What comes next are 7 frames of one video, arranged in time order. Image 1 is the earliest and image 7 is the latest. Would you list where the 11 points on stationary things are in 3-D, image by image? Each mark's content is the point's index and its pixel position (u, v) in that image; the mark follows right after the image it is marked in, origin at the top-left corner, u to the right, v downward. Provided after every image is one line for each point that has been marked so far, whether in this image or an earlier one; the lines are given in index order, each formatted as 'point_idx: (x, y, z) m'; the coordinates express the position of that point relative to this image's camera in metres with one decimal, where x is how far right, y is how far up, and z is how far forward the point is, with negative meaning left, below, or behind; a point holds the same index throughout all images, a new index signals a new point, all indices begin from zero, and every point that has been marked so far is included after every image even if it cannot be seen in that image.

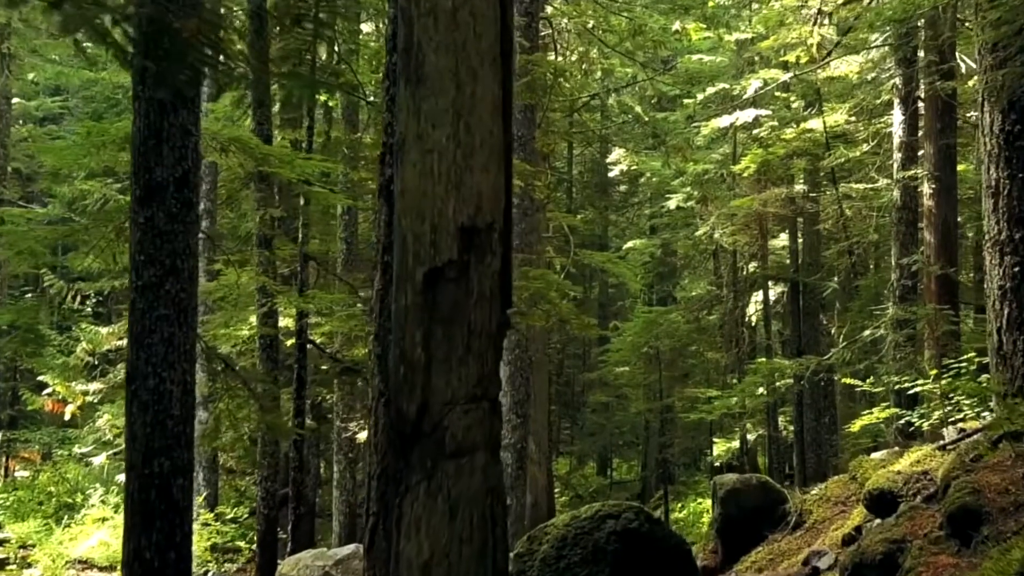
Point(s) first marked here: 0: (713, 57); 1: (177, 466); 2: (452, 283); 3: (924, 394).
0: (+4.6, +5.2, +19.1) m
1: (-2.2, -1.2, +5.5) m
2: (-0.2, 0.0, +2.9) m
3: (+5.0, -1.3, +10.1) m
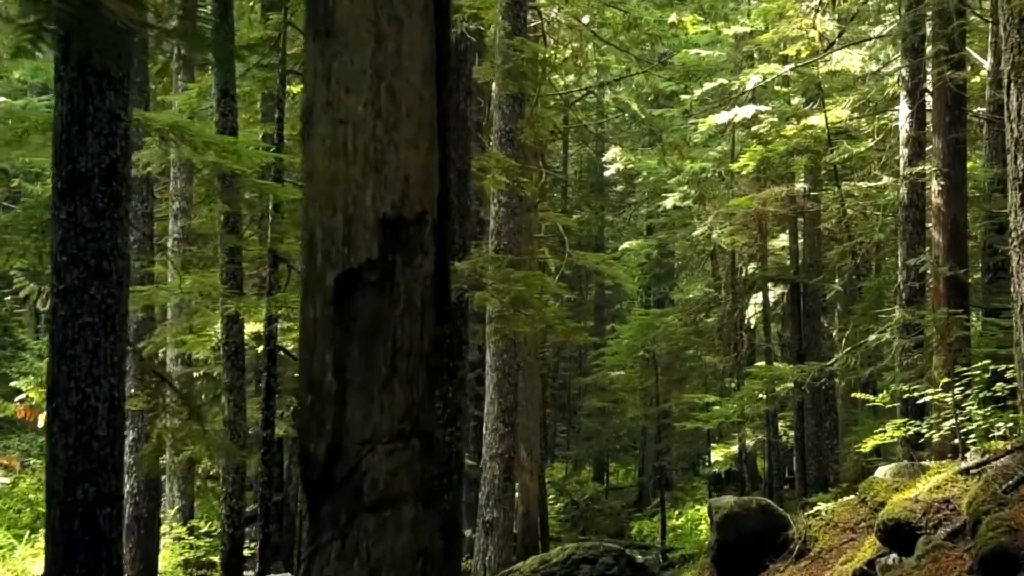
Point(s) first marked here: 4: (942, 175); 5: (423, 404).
0: (+4.4, +5.2, +18.5) m
1: (-2.4, -1.2, +4.9) m
2: (-0.4, 0.0, +2.3) m
3: (+4.8, -1.3, +9.5) m
4: (+5.6, +1.5, +10.9) m
5: (-0.2, -0.3, +2.4) m
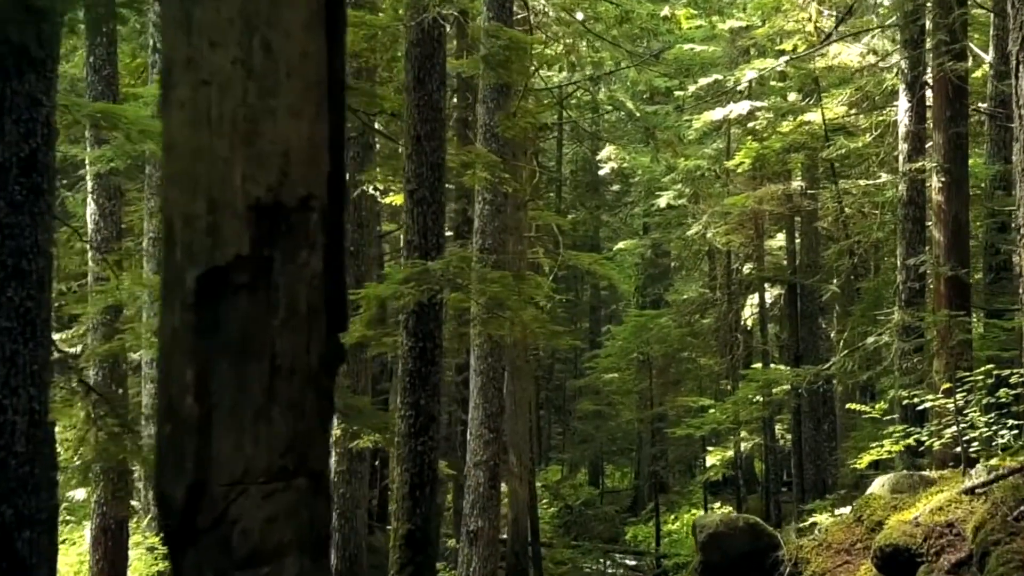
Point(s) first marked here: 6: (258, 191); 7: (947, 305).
0: (+4.2, +5.2, +18.1) m
1: (-2.6, -1.2, +4.4) m
2: (-0.6, 0.0, +1.8) m
3: (+4.6, -1.3, +9.0) m
4: (+5.4, +1.5, +10.5) m
5: (-0.5, -0.3, +1.9) m
6: (-0.6, +0.2, +1.8) m
7: (+5.3, -0.2, +10.3) m
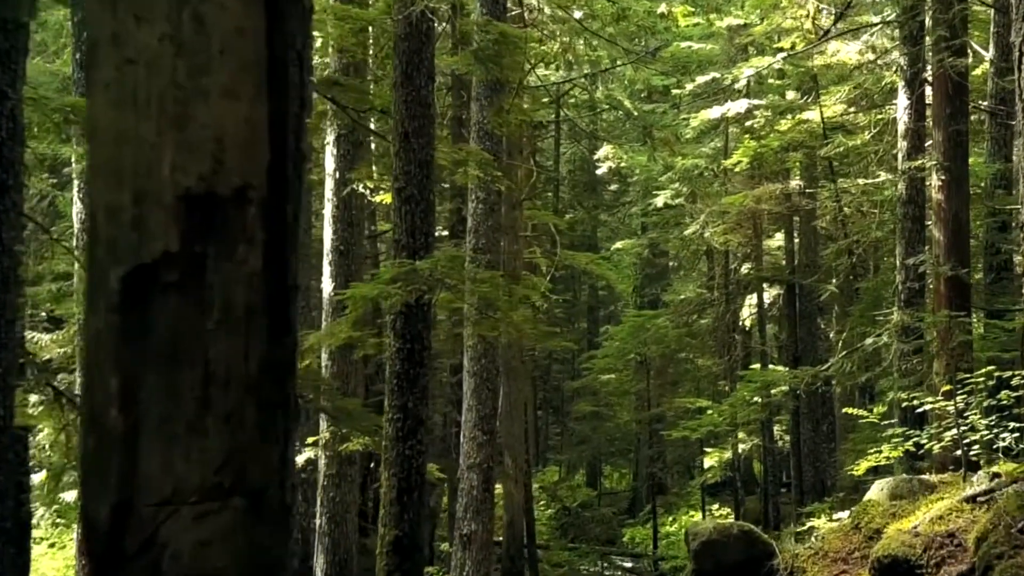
0: (+4.1, +5.2, +17.9) m
1: (-2.7, -1.2, +4.2) m
2: (-0.7, 0.0, +1.7) m
3: (+4.5, -1.3, +8.9) m
4: (+5.3, +1.5, +10.3) m
5: (-0.5, -0.3, +1.8) m
6: (-0.6, +0.2, +1.7) m
7: (+5.2, -0.2, +10.1) m
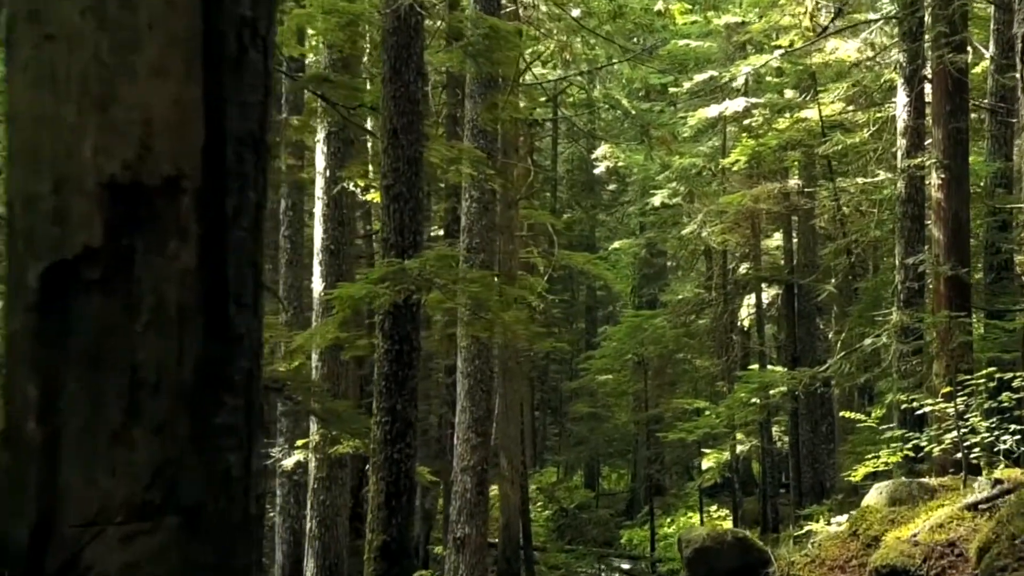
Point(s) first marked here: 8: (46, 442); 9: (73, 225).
0: (+4.0, +5.2, +17.8) m
1: (-2.7, -1.2, +4.1) m
2: (-0.7, 0.0, +1.5) m
3: (+4.4, -1.3, +8.7) m
4: (+5.2, +1.5, +10.1) m
5: (-0.6, -0.3, +1.6) m
6: (-0.7, +0.2, +1.5) m
7: (+5.2, -0.2, +10.0) m
8: (-0.8, -0.3, +1.5) m
9: (-0.8, +0.1, +1.5) m
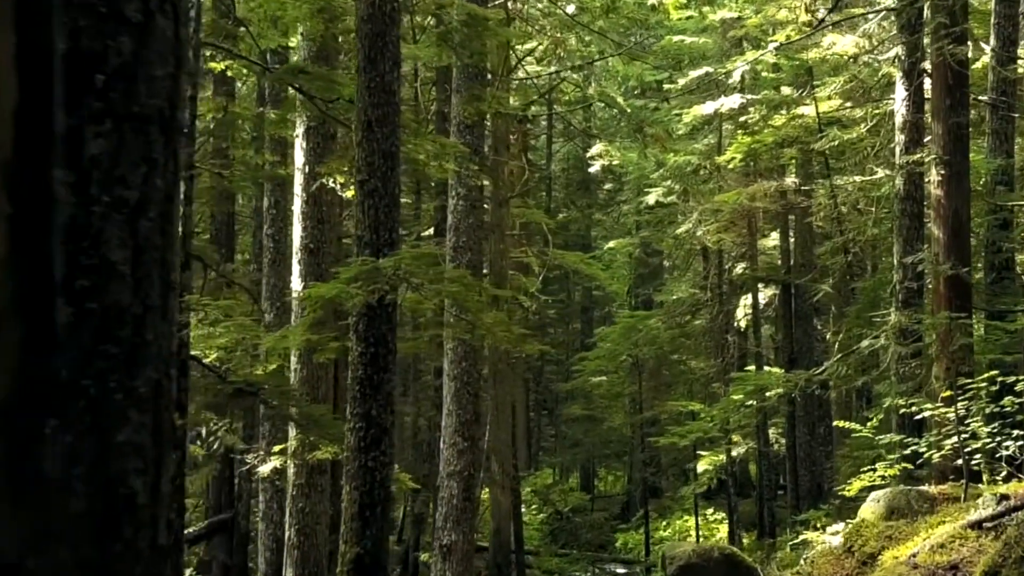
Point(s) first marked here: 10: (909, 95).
0: (+3.8, +5.2, +17.5) m
1: (-2.9, -1.2, +3.8) m
2: (-0.9, 0.0, +1.2) m
3: (+4.2, -1.3, +8.4) m
4: (+5.0, +1.5, +9.8) m
5: (-0.8, -0.3, +1.3) m
6: (-0.9, +0.2, +1.2) m
7: (+5.0, -0.2, +9.7) m
8: (-1.0, -0.3, +1.2) m
9: (-0.9, +0.1, +1.2) m
10: (+5.2, +2.5, +10.9) m
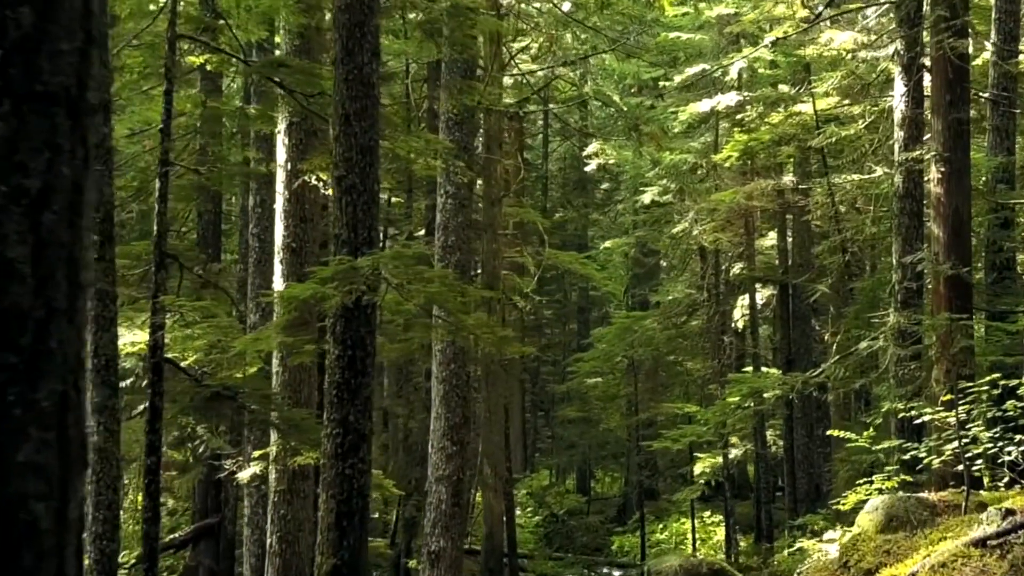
0: (+3.7, +5.2, +17.2) m
1: (-3.0, -1.2, +3.5) m
2: (-1.0, 0.0, +0.9) m
3: (+4.1, -1.3, +8.1) m
4: (+4.9, +1.5, +9.6) m
5: (-0.9, -0.3, +1.0) m
6: (-1.0, +0.2, +0.9) m
7: (+4.9, -0.2, +9.4) m
8: (-1.1, -0.3, +0.9) m
9: (-1.1, +0.1, +0.9) m
10: (+5.0, +2.5, +10.7) m
